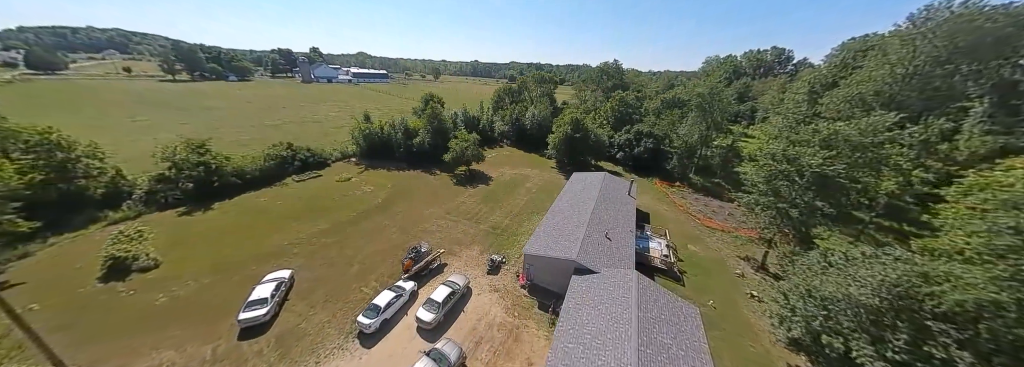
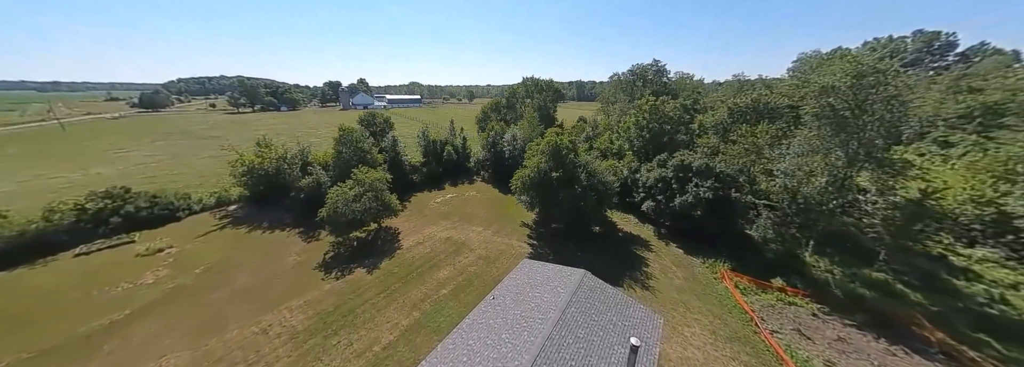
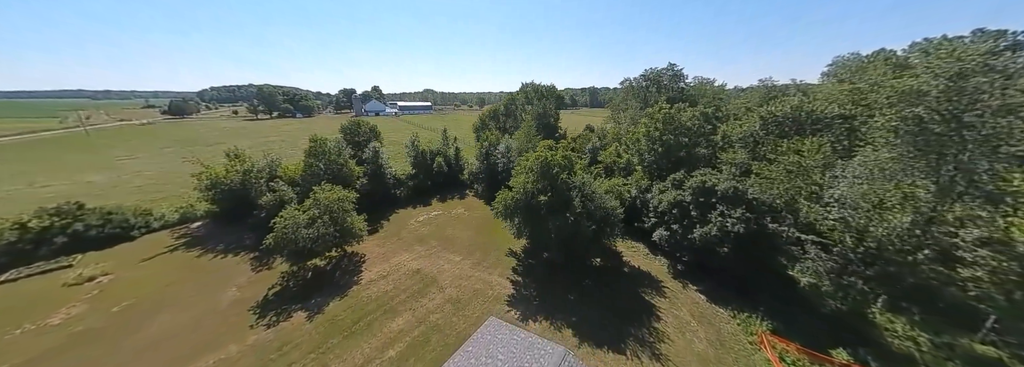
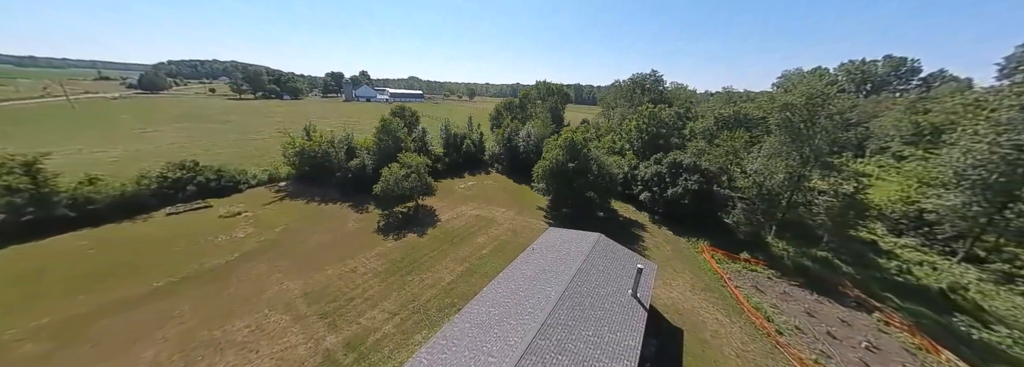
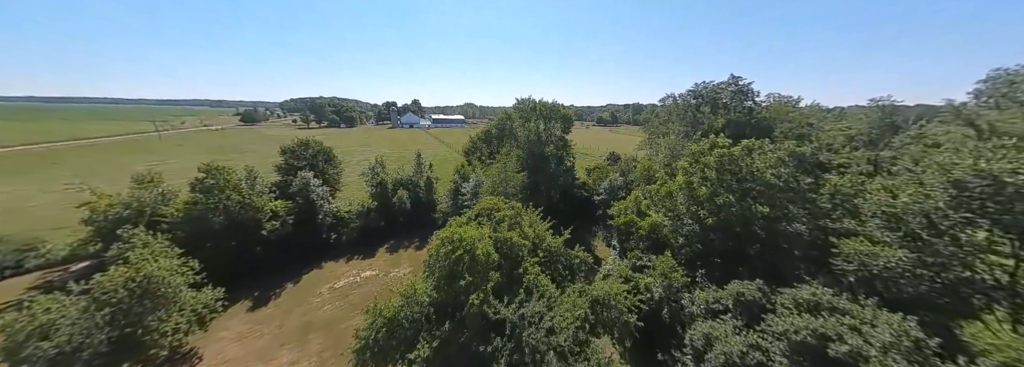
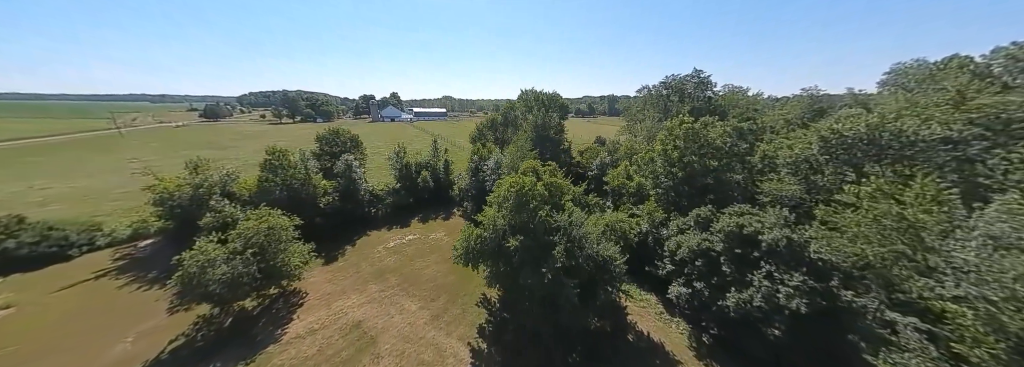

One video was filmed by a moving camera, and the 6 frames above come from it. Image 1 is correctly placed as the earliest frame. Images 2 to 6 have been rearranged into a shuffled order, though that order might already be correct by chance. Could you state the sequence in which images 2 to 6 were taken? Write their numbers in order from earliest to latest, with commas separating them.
4, 2, 3, 6, 5
